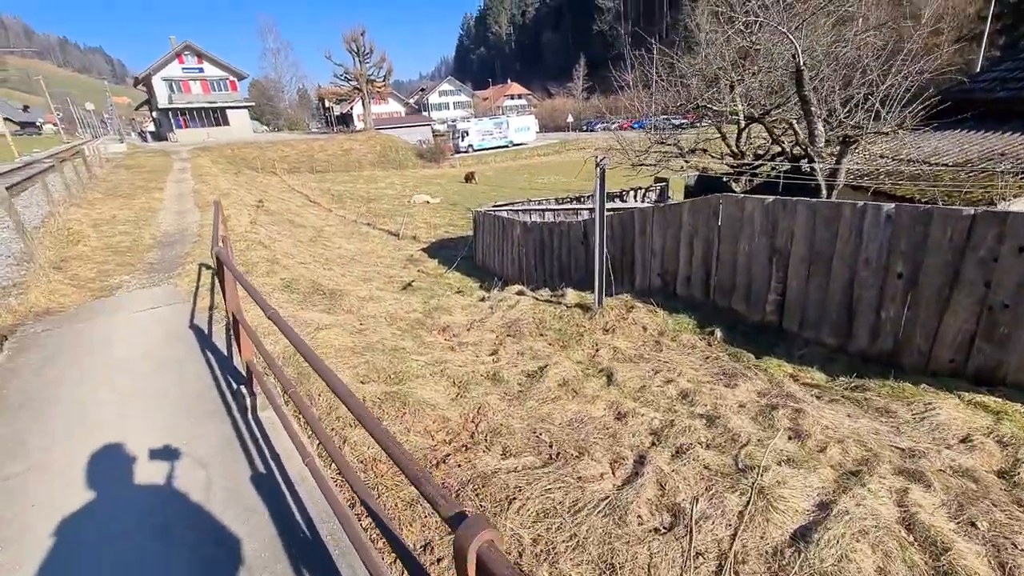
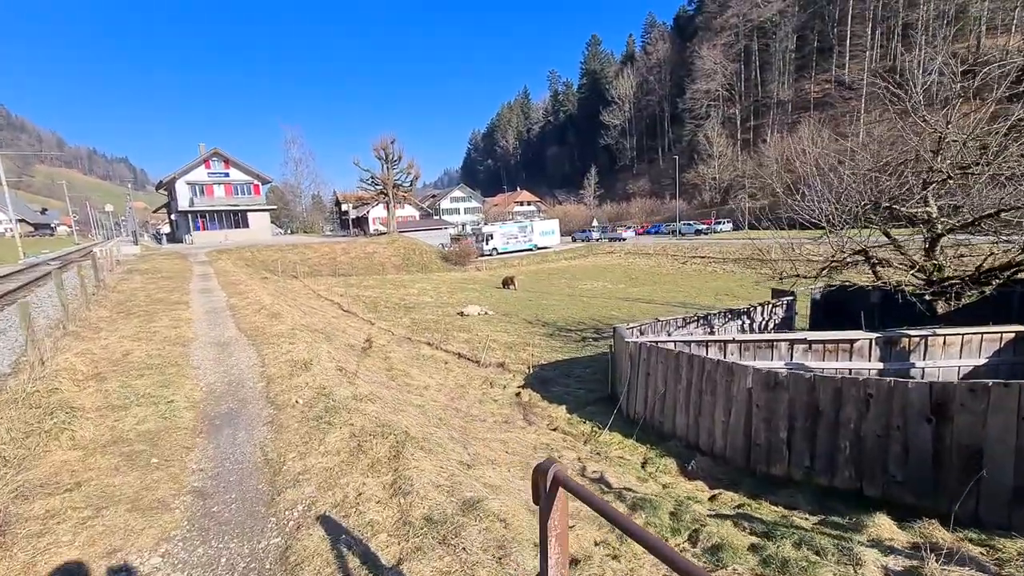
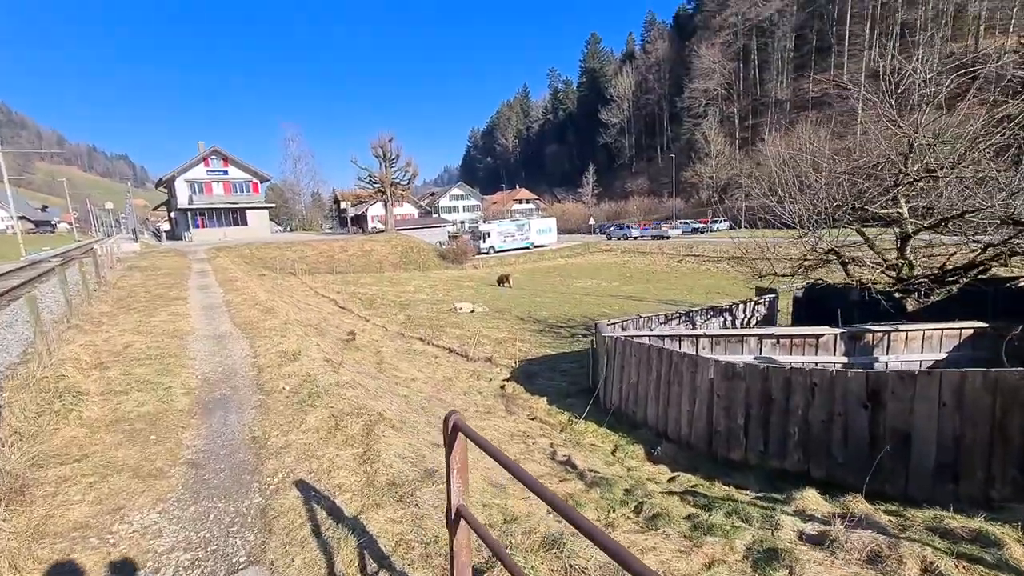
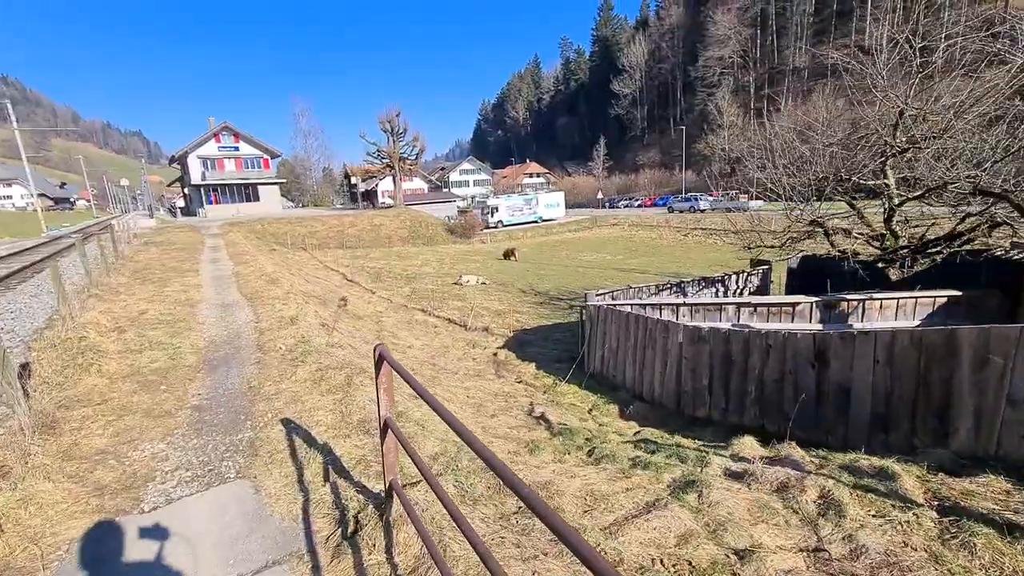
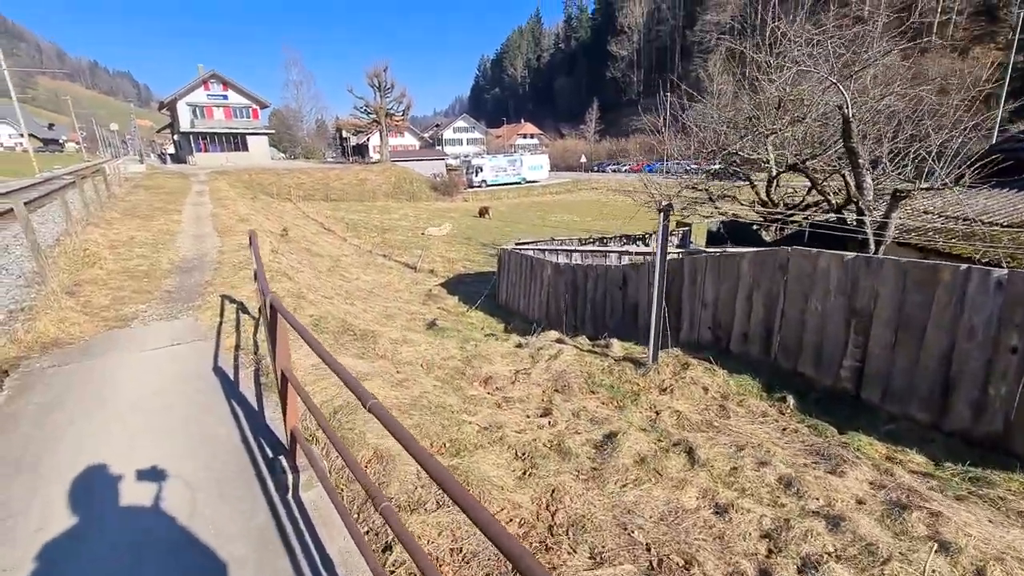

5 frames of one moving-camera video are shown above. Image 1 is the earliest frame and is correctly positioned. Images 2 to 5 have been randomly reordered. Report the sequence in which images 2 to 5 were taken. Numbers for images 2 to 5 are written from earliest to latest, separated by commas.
5, 4, 3, 2
